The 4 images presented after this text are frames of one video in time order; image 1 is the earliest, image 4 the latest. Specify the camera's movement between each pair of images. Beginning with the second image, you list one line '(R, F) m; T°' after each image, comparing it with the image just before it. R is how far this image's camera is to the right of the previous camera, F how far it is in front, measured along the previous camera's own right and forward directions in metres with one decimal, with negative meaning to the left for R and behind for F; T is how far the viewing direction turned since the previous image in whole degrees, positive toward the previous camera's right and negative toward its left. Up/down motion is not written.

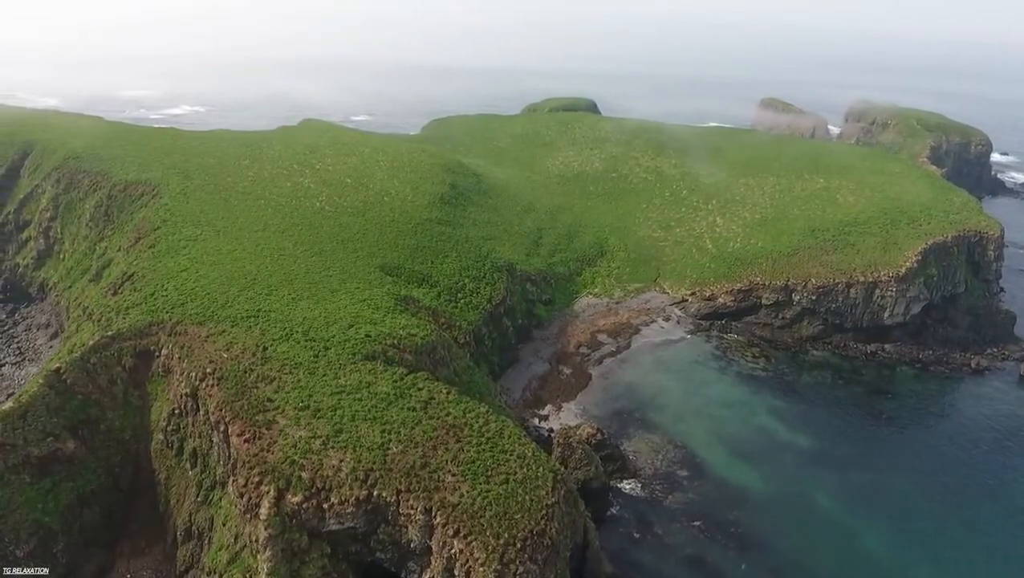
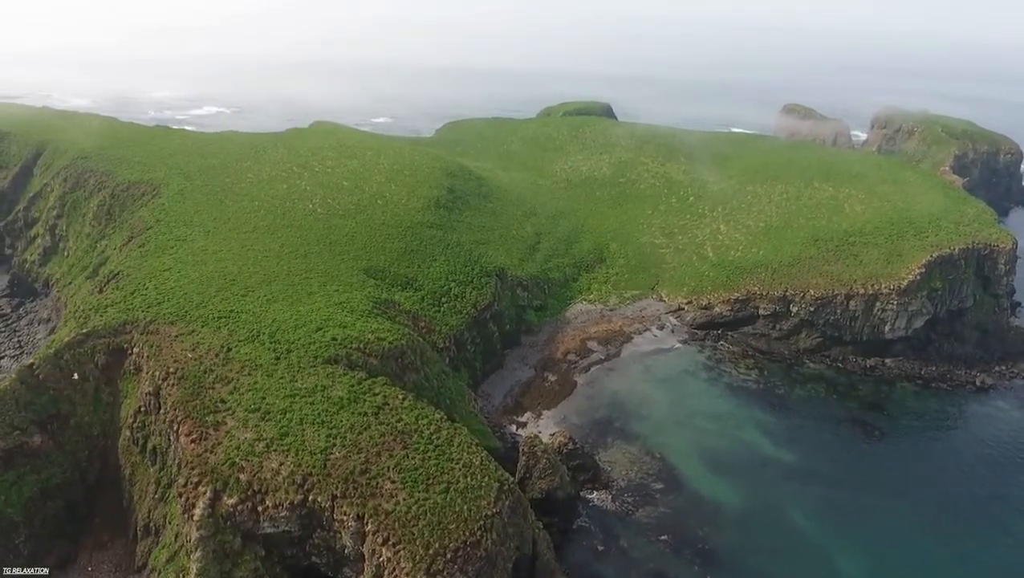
(+3.8, +0.3) m; -3°
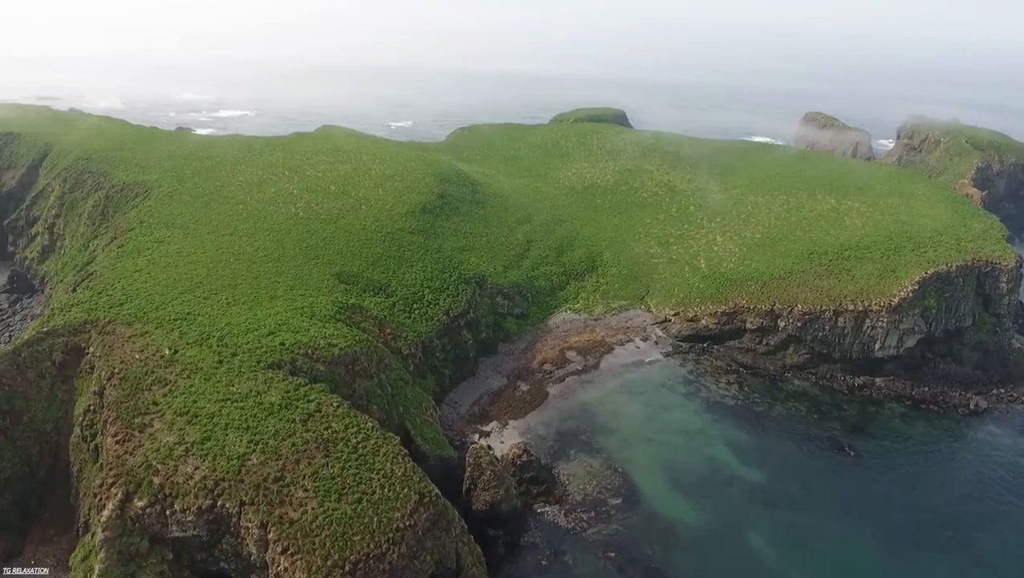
(+5.1, +0.5) m; -3°
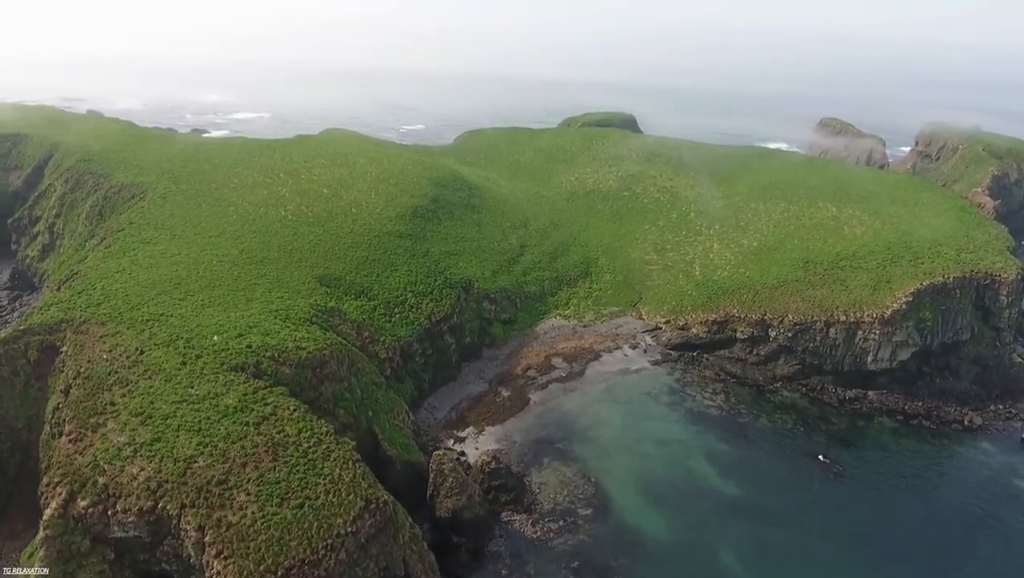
(+3.4, +0.3) m; -2°
